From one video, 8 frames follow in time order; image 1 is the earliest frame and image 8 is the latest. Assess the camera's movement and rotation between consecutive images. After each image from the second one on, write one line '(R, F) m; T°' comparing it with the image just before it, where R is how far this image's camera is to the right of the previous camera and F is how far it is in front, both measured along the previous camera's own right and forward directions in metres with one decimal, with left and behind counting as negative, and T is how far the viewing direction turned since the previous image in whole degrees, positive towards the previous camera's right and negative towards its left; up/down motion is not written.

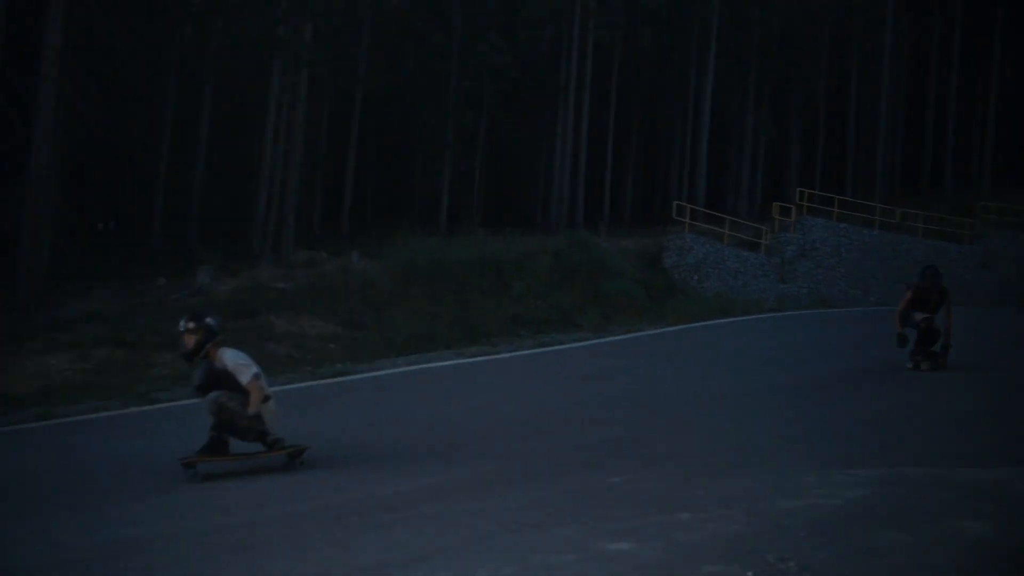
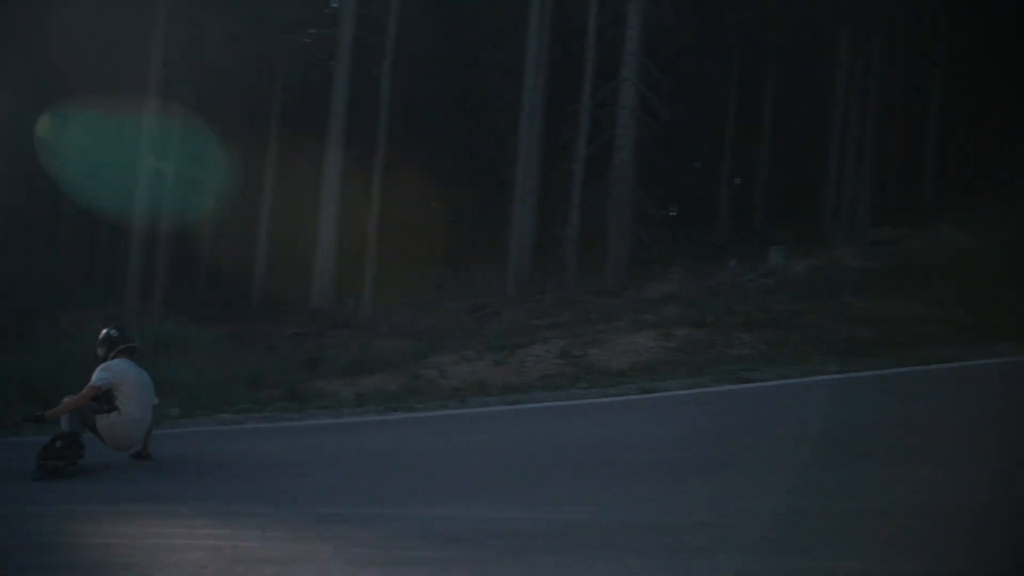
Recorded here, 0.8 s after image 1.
(-0.8, 0.0) m; -32°
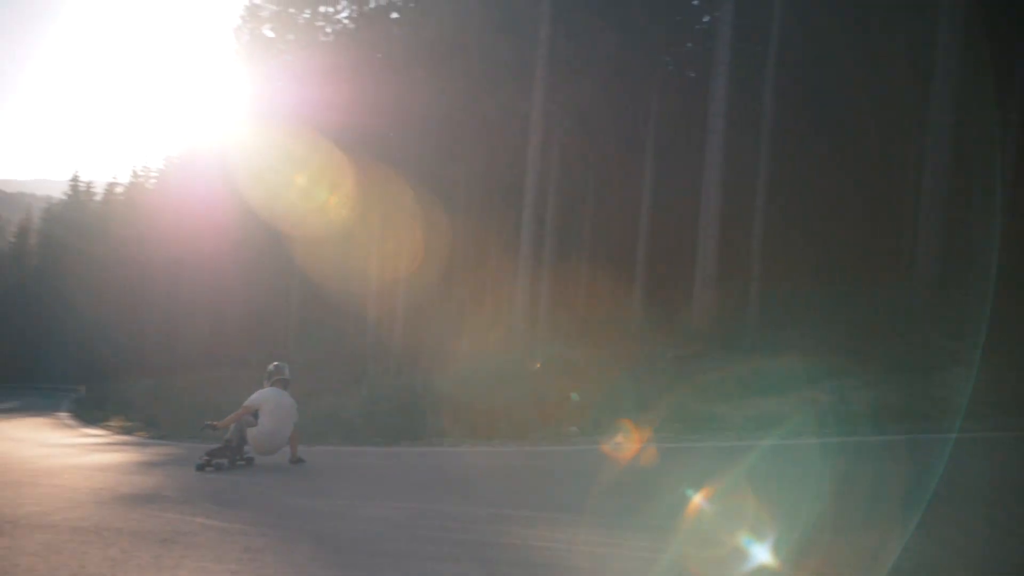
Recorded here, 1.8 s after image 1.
(-0.8, +0.1) m; -21°
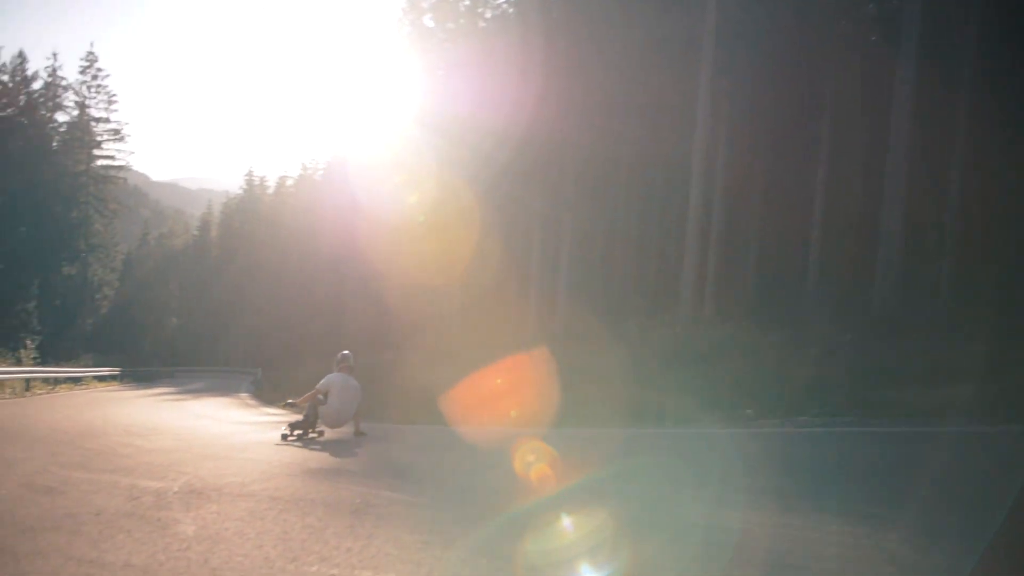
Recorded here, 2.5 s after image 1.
(-0.3, +0.1) m; -9°
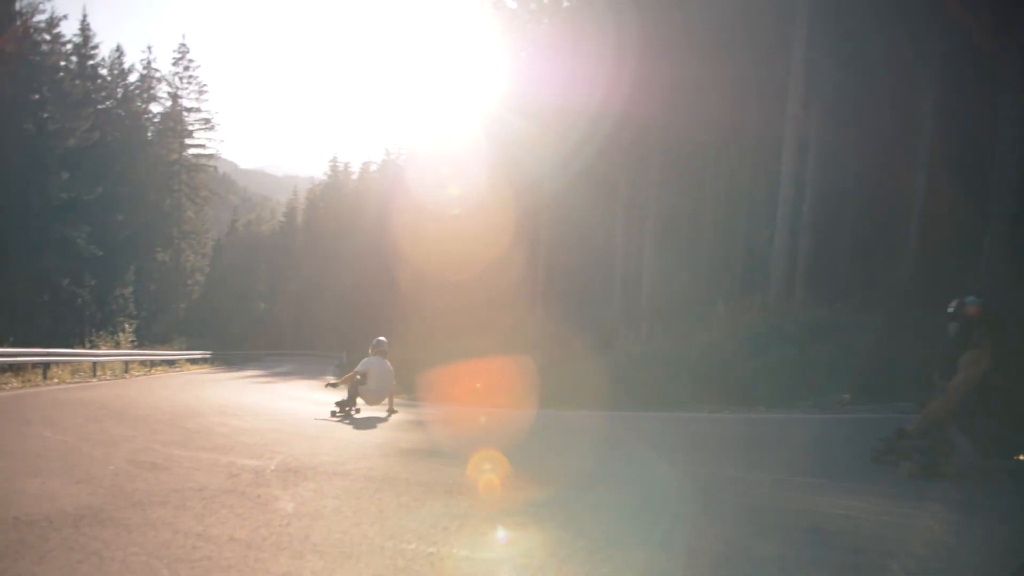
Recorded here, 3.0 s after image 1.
(-0.2, 0.0) m; -5°
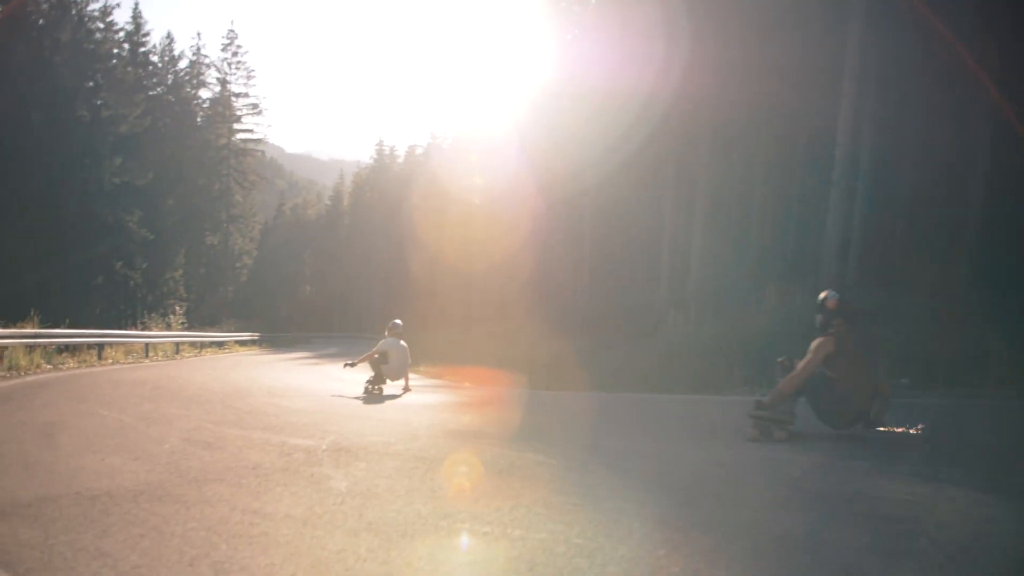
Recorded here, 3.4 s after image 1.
(-0.1, 0.0) m; -3°
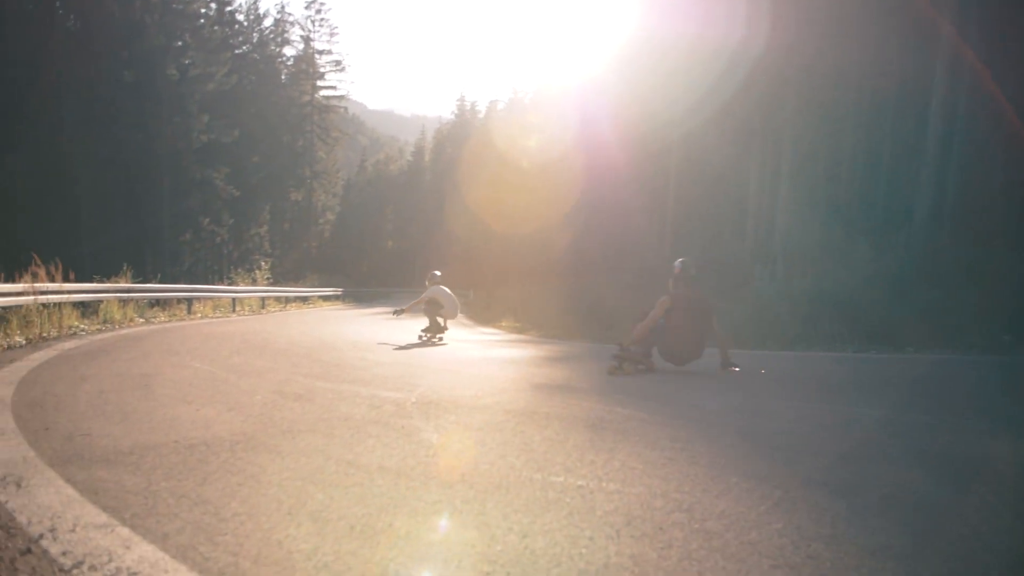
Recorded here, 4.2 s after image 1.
(-0.2, +0.2) m; -5°
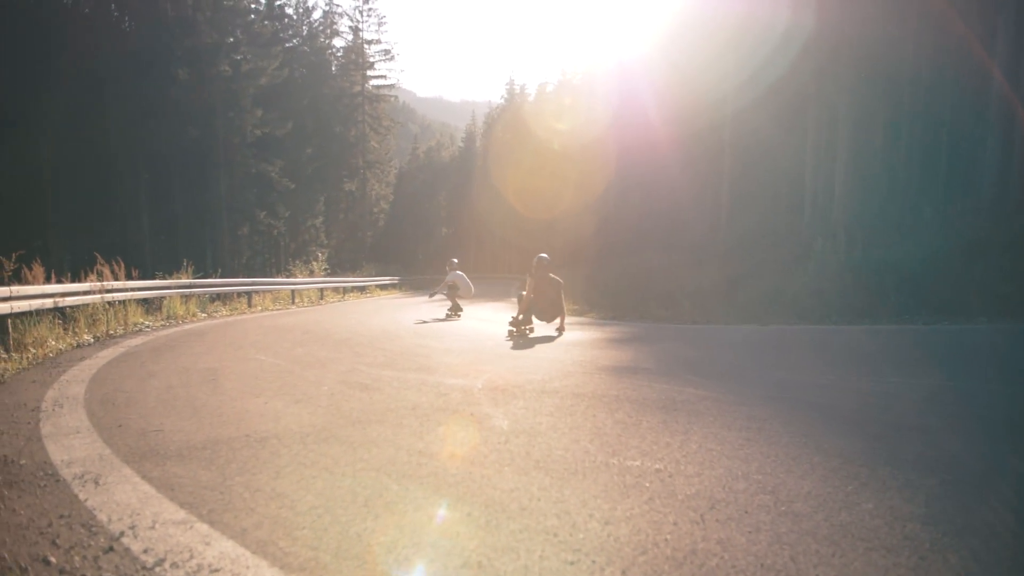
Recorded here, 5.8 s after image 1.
(-0.2, +0.2) m; -3°
